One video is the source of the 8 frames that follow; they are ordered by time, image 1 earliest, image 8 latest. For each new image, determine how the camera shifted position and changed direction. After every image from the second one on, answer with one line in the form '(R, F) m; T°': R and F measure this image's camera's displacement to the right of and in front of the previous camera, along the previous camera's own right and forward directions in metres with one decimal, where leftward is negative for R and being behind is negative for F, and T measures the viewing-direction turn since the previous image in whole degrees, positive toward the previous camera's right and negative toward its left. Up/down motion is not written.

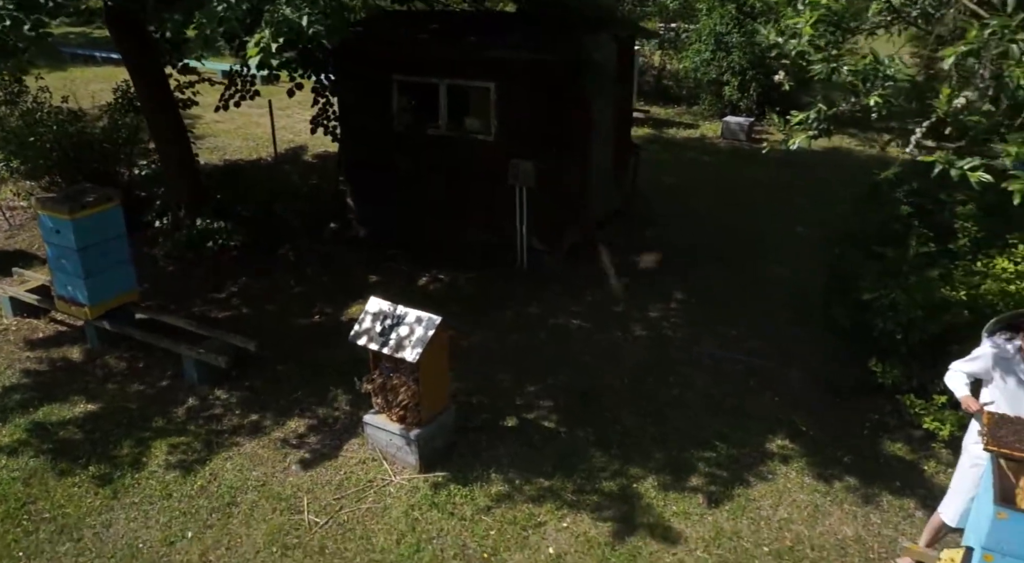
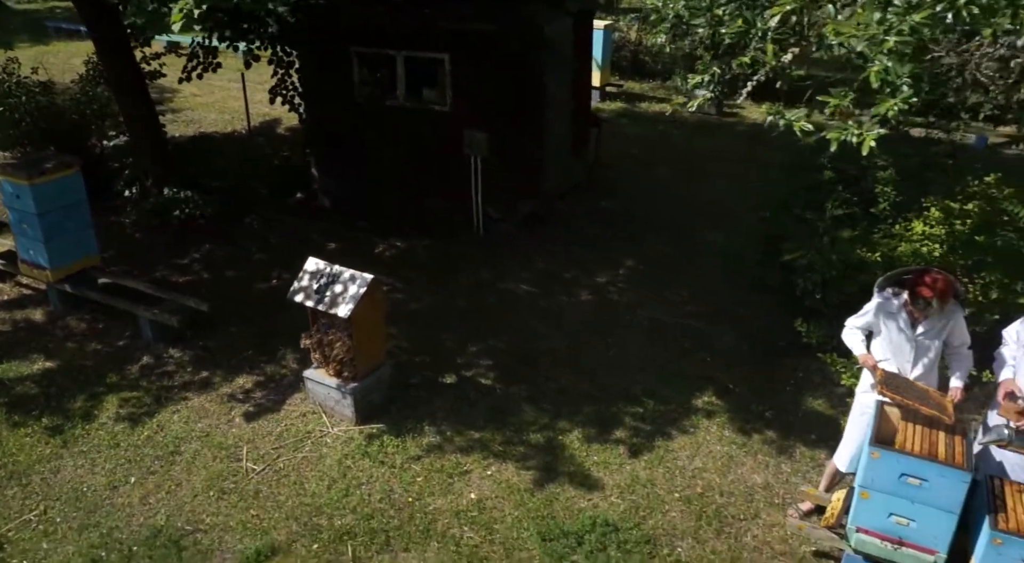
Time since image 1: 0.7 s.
(+0.5, -0.2) m; 0°
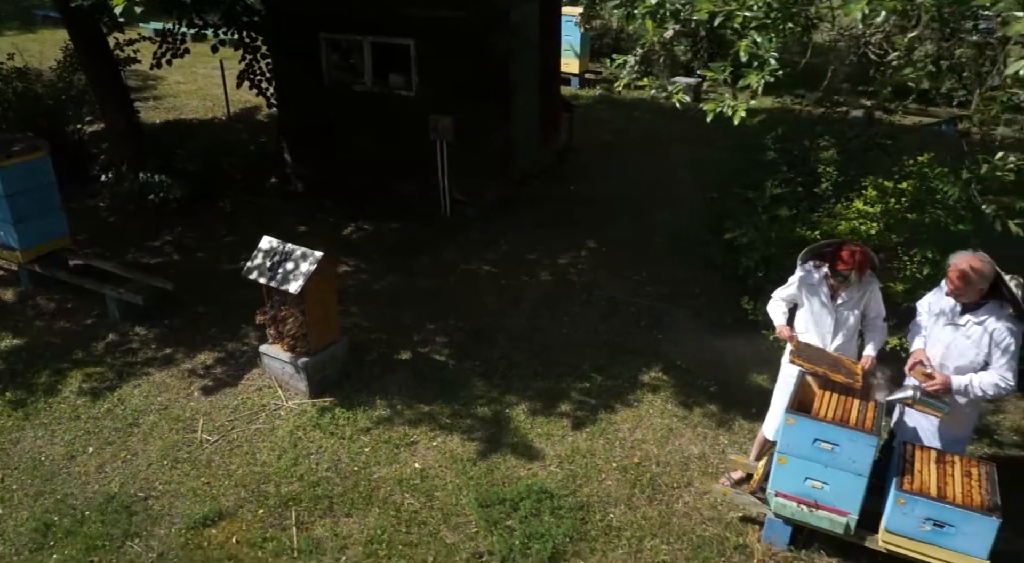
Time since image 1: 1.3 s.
(+0.4, -0.1) m; 0°
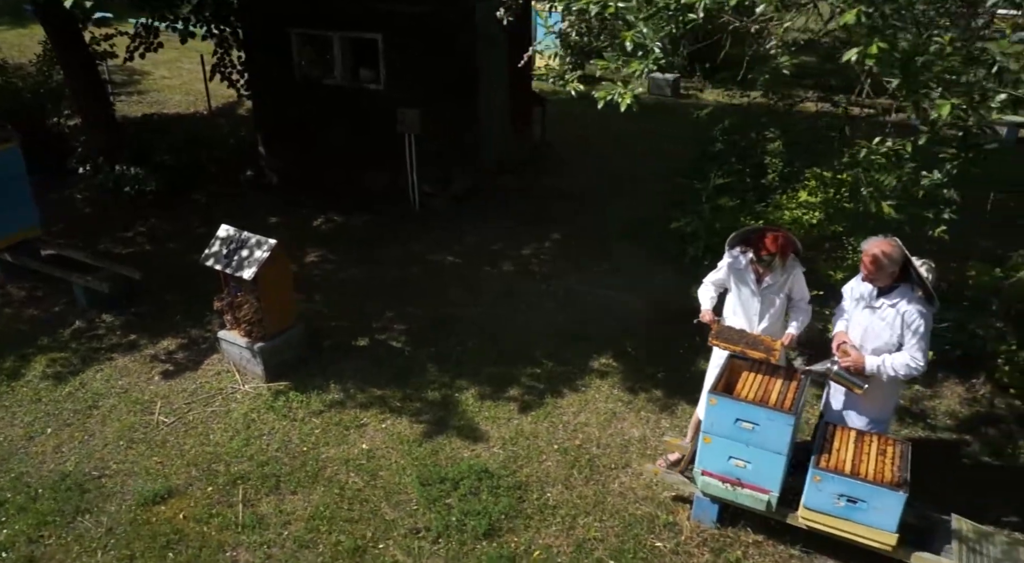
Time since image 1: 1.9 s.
(+0.4, -0.1) m; 0°
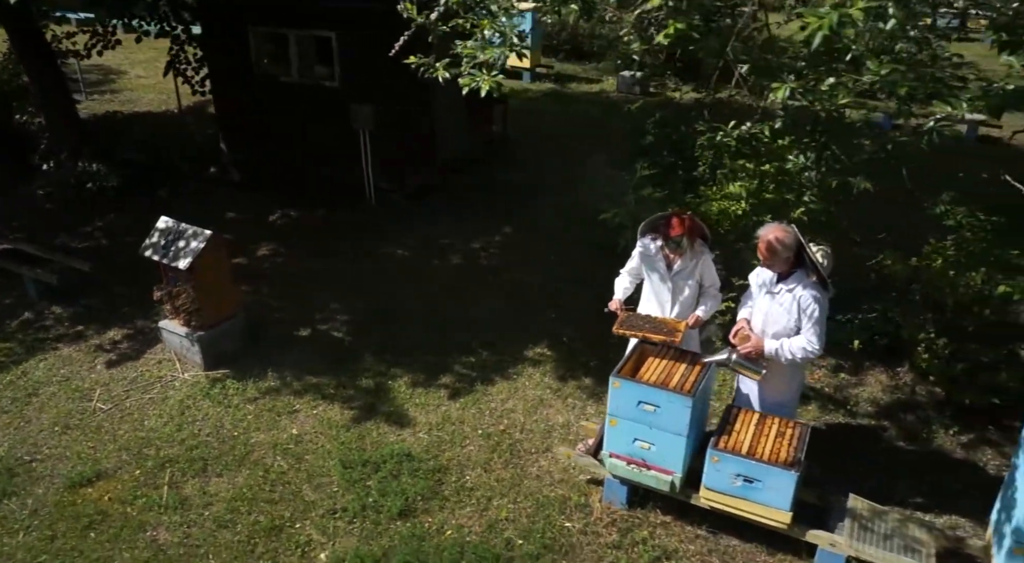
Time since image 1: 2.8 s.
(+0.5, -0.1) m; 0°
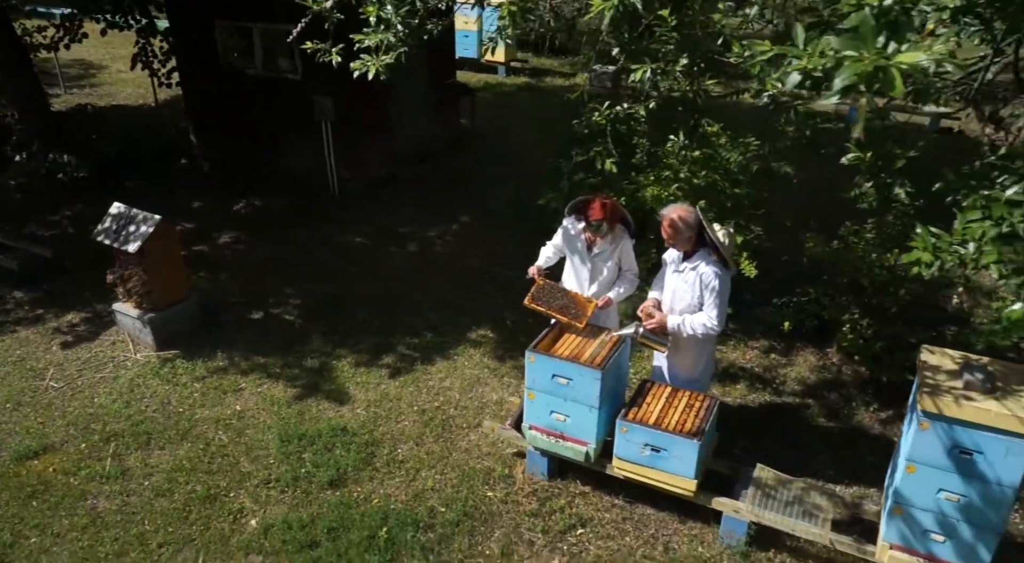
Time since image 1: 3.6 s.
(+0.5, -0.2) m; 0°
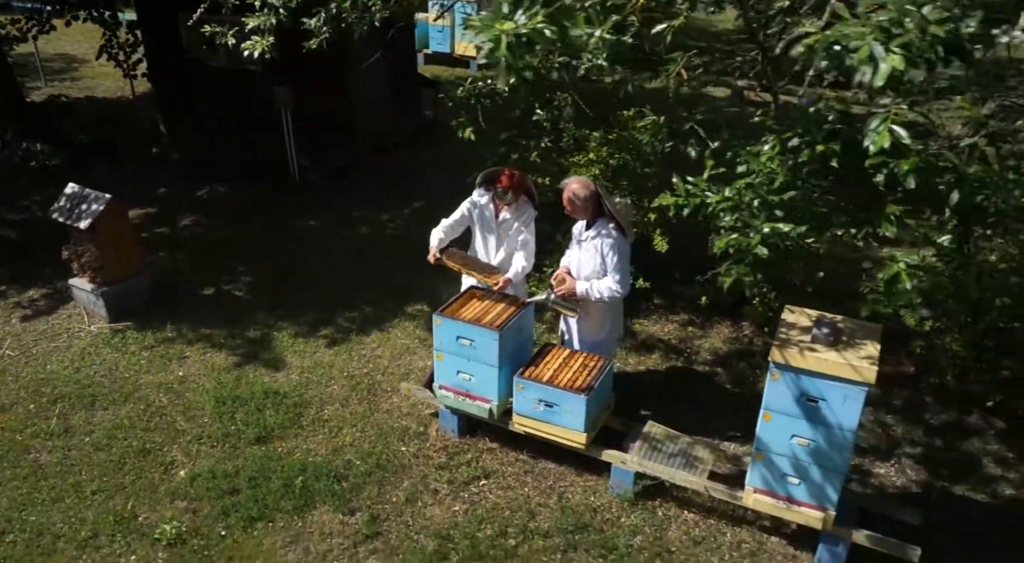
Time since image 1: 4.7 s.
(+0.6, -0.3) m; 0°
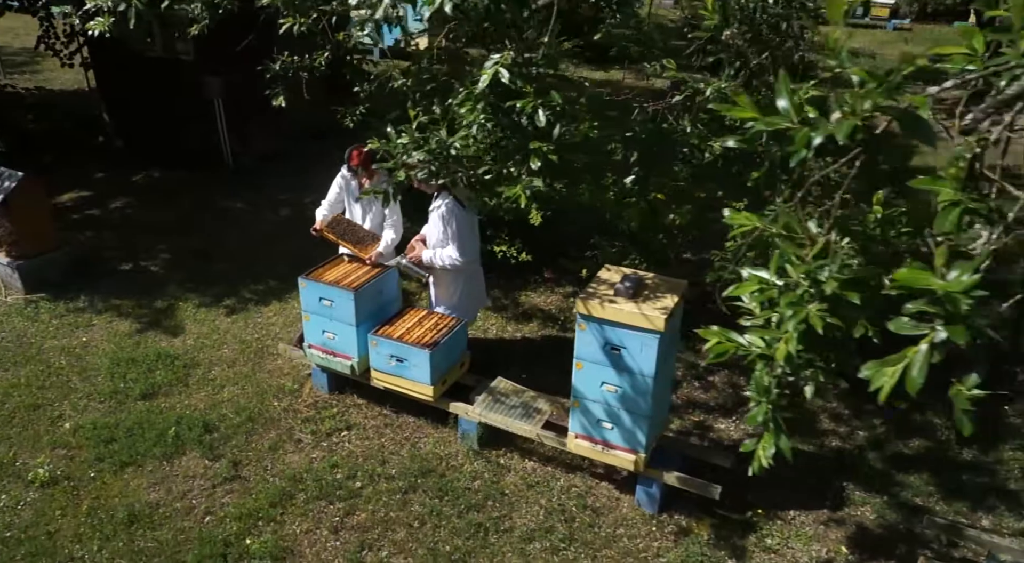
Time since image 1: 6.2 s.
(+1.0, -0.3) m; 0°
